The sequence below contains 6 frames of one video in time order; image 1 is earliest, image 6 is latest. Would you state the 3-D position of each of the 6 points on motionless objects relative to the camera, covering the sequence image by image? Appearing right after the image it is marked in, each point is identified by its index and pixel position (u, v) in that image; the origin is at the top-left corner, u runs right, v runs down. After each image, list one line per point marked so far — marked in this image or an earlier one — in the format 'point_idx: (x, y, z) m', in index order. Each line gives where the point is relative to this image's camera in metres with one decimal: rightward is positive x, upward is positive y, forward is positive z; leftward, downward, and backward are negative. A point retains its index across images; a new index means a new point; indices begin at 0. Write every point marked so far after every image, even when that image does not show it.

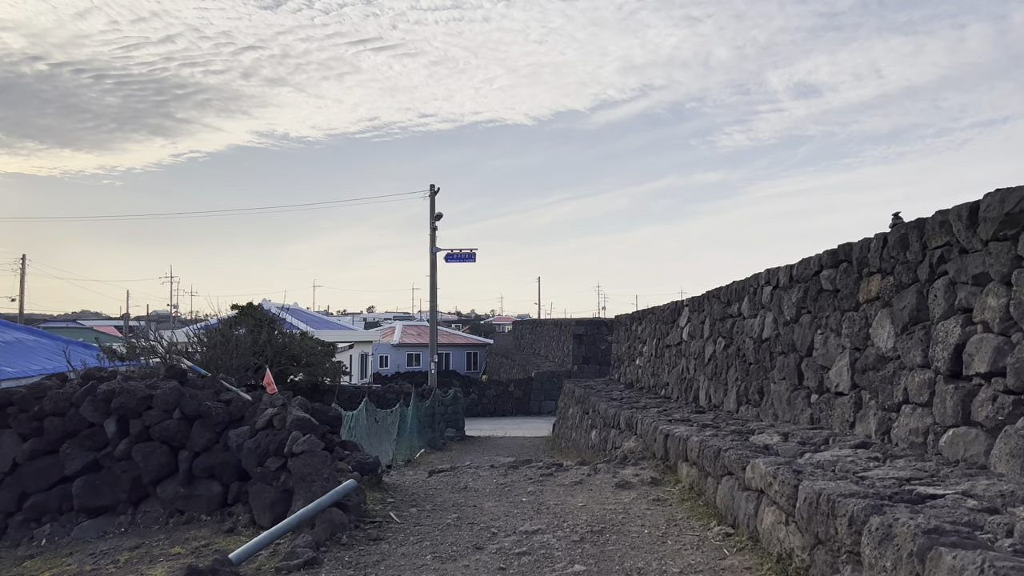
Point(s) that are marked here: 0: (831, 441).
0: (+1.4, -0.7, +5.9) m
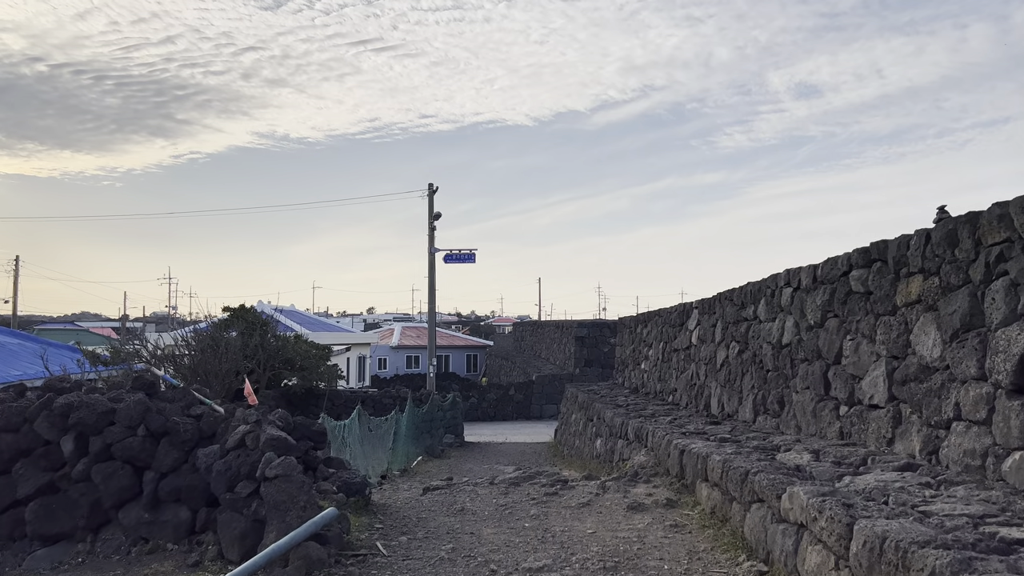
0: (+1.4, -0.7, +5.3) m
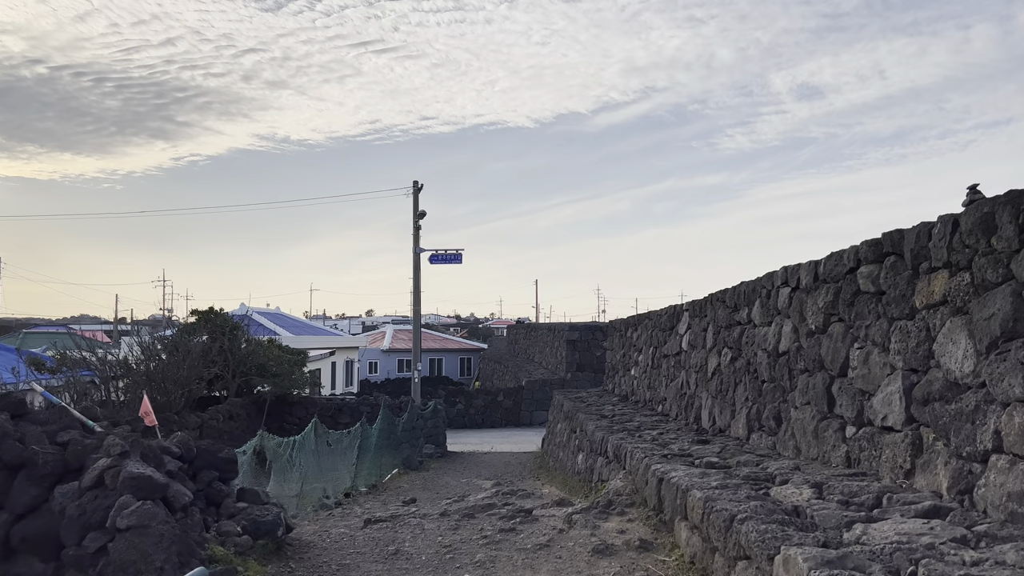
0: (+1.2, -0.7, +4.2) m
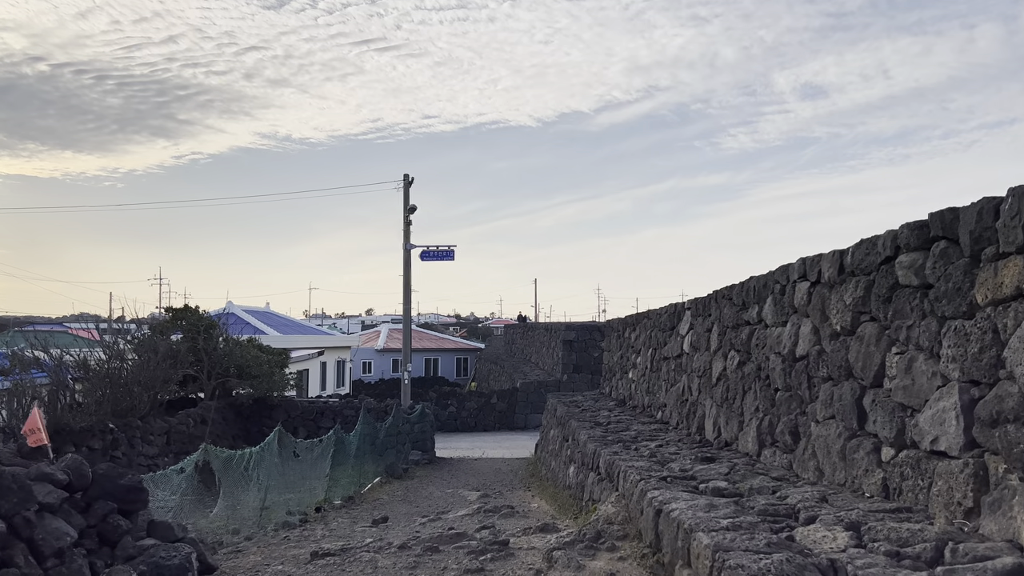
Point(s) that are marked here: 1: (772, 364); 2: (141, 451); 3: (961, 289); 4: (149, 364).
0: (+1.1, -0.7, +3.2) m
1: (+1.4, -0.4, +6.9) m
2: (-3.7, -1.6, +13.0) m
3: (+1.4, 0.0, +4.1) m
4: (-3.9, -0.8, +14.0) m
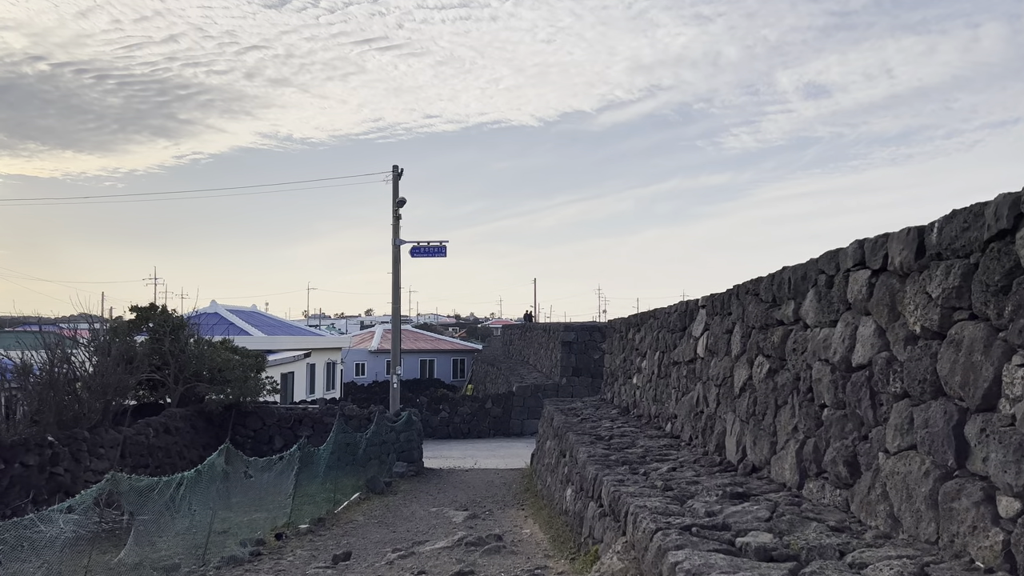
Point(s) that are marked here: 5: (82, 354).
0: (+1.0, -0.6, +1.9) m
1: (+1.3, -0.4, +5.6) m
2: (-3.7, -1.6, +11.6) m
3: (+1.3, 0.0, +2.7) m
4: (-3.9, -0.8, +12.6) m
5: (-4.2, -0.7, +13.0) m
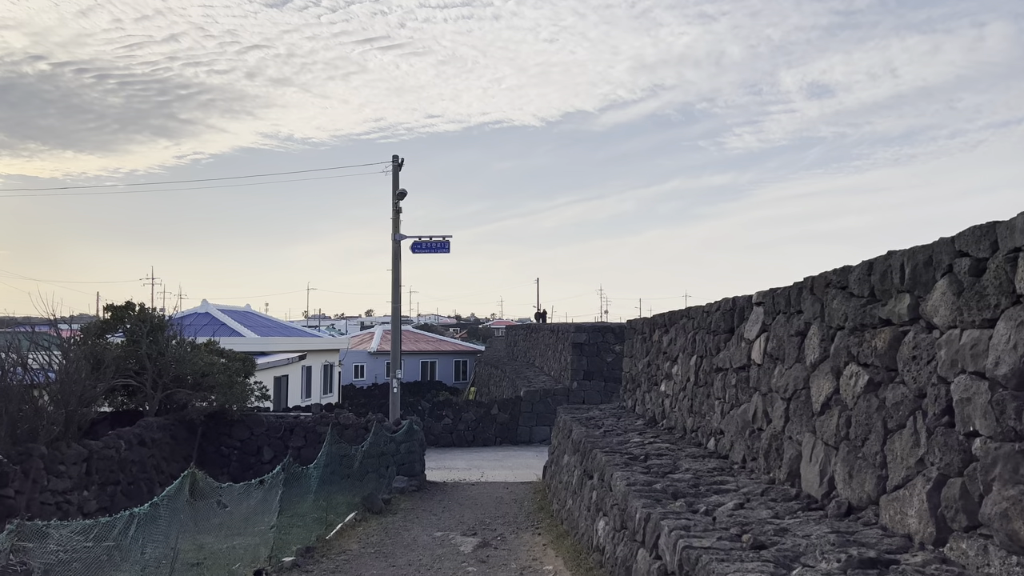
0: (+1.1, -0.6, +0.4) m
1: (+1.4, -0.3, +4.1) m
2: (-3.6, -1.5, +10.2) m
3: (+1.4, +0.1, +1.3) m
4: (-3.8, -0.7, +11.2) m
5: (-4.1, -0.6, +11.5) m
